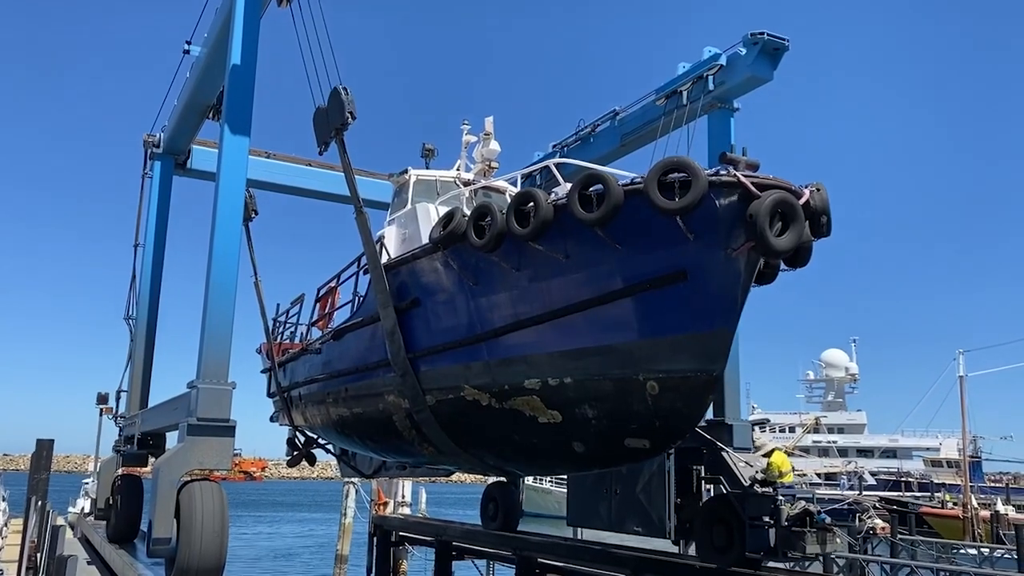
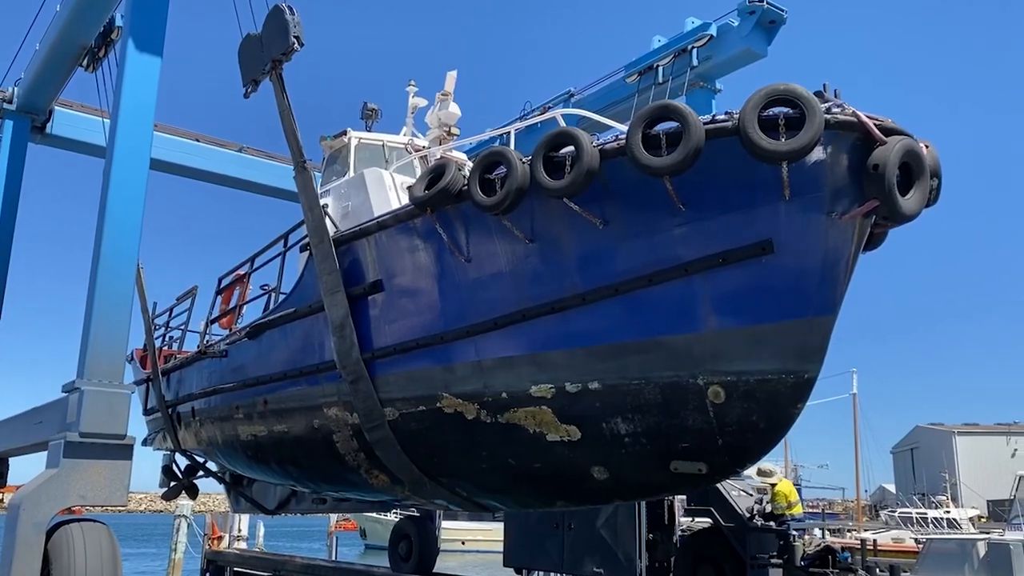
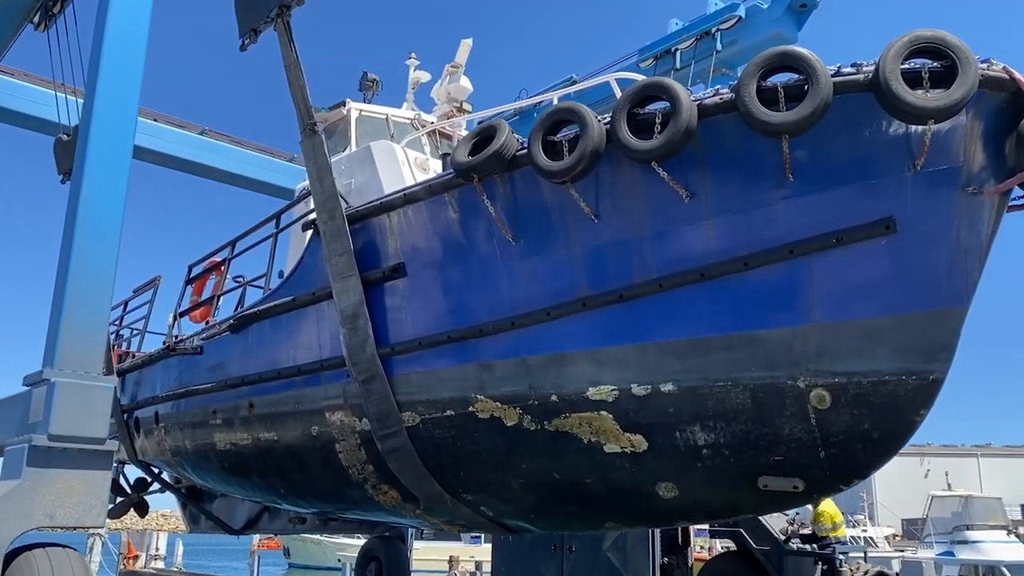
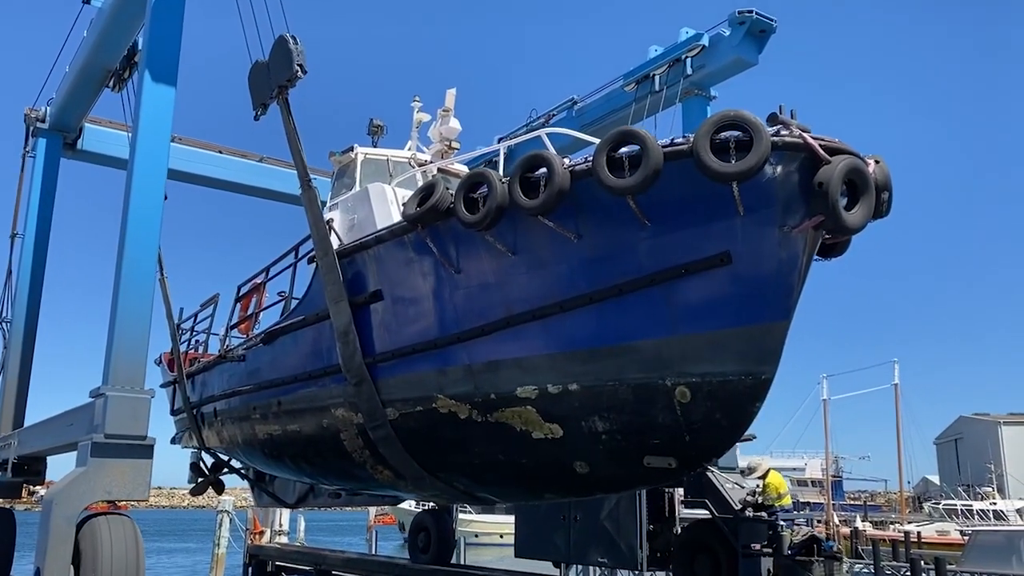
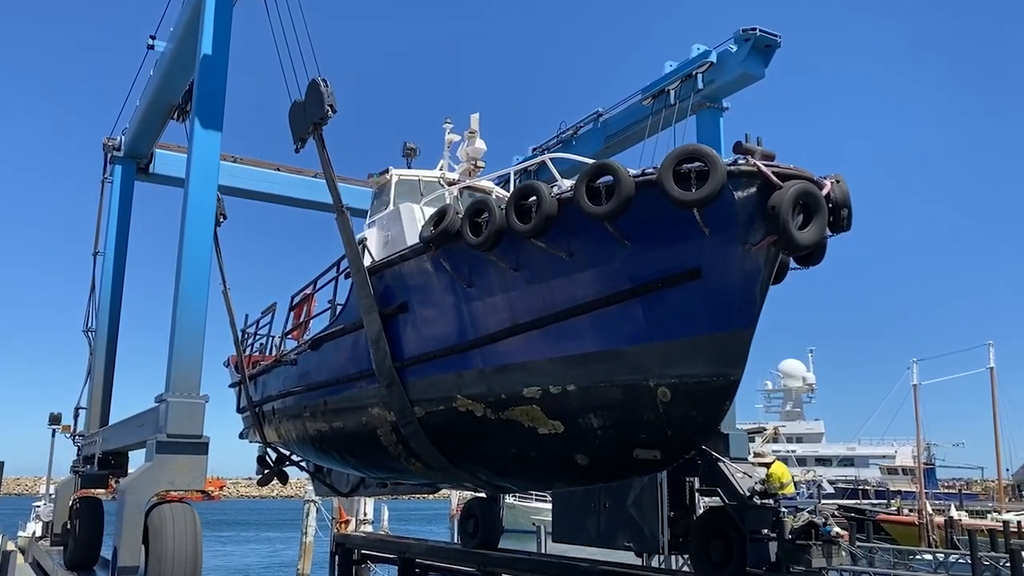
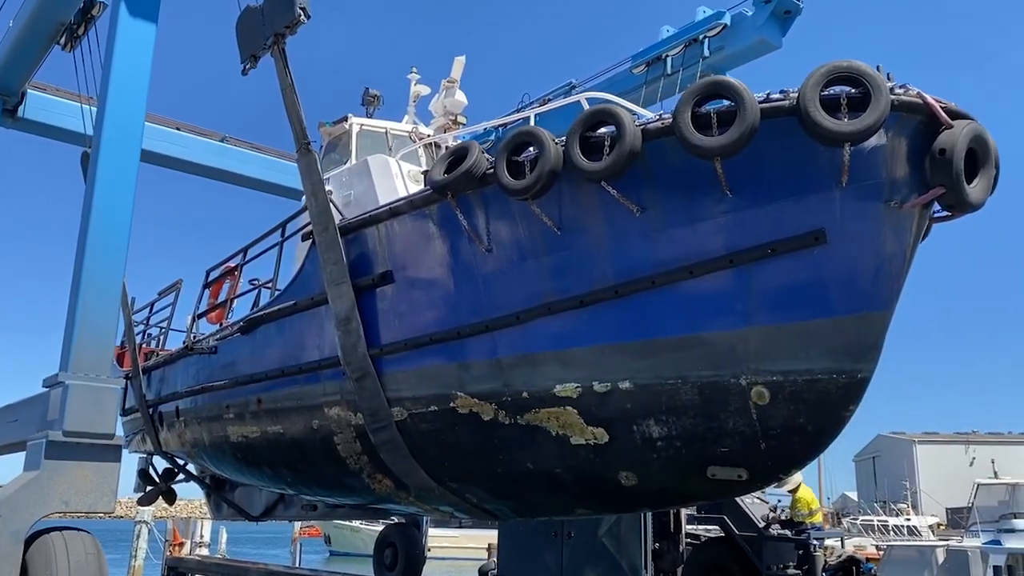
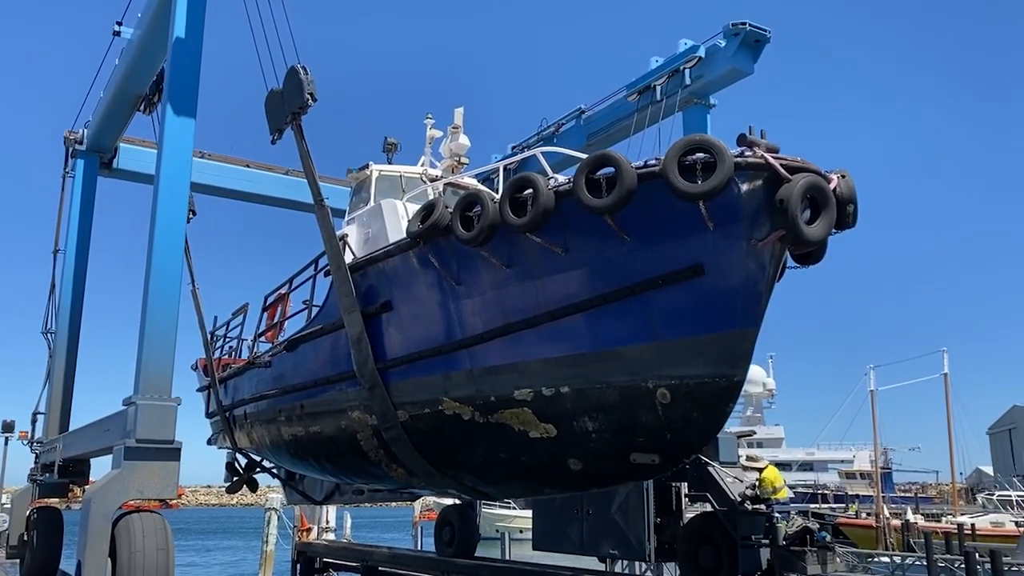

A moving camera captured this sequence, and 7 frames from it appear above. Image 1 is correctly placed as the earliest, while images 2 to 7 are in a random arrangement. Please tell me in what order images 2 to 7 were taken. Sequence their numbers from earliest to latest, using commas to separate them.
5, 7, 4, 2, 6, 3
